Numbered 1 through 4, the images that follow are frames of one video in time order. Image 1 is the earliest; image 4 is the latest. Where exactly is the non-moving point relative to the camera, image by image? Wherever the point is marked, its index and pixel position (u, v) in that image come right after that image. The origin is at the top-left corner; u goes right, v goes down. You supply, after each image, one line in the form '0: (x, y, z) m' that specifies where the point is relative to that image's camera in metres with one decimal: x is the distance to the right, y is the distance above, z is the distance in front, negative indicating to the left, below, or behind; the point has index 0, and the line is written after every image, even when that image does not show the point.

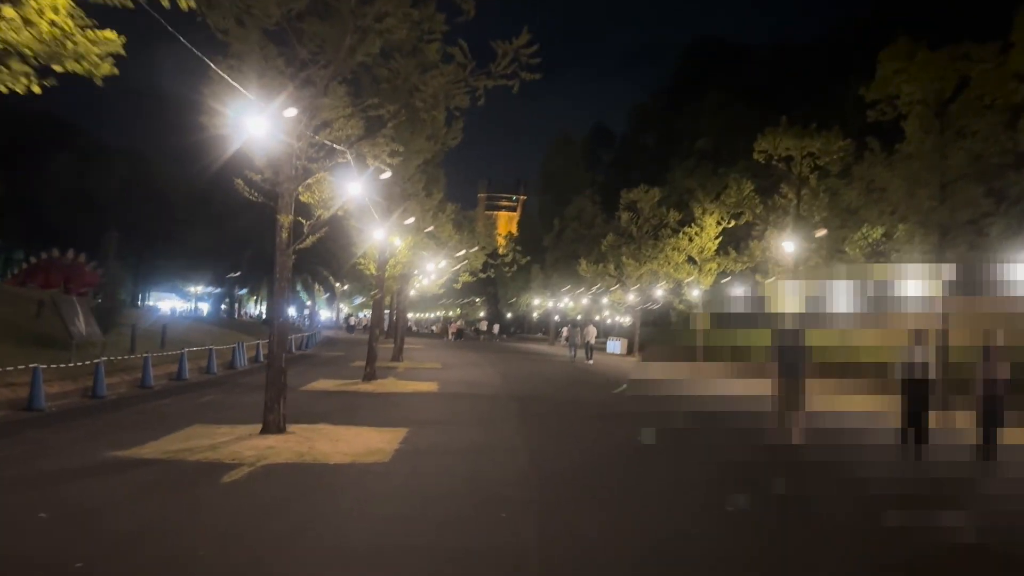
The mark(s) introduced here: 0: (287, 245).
0: (-3.3, +0.6, +12.2) m
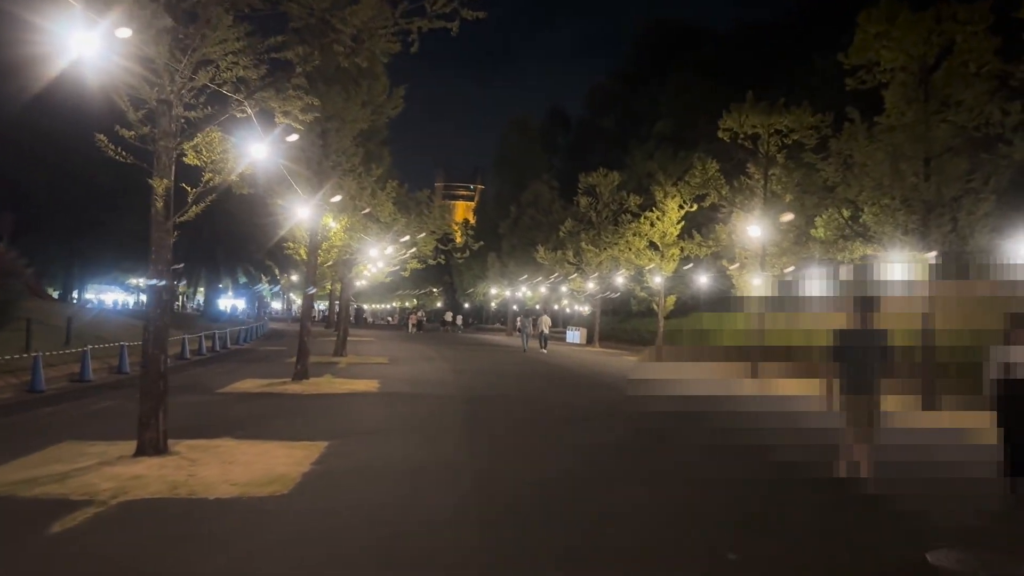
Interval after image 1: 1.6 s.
0: (-4.1, +0.8, +9.7) m
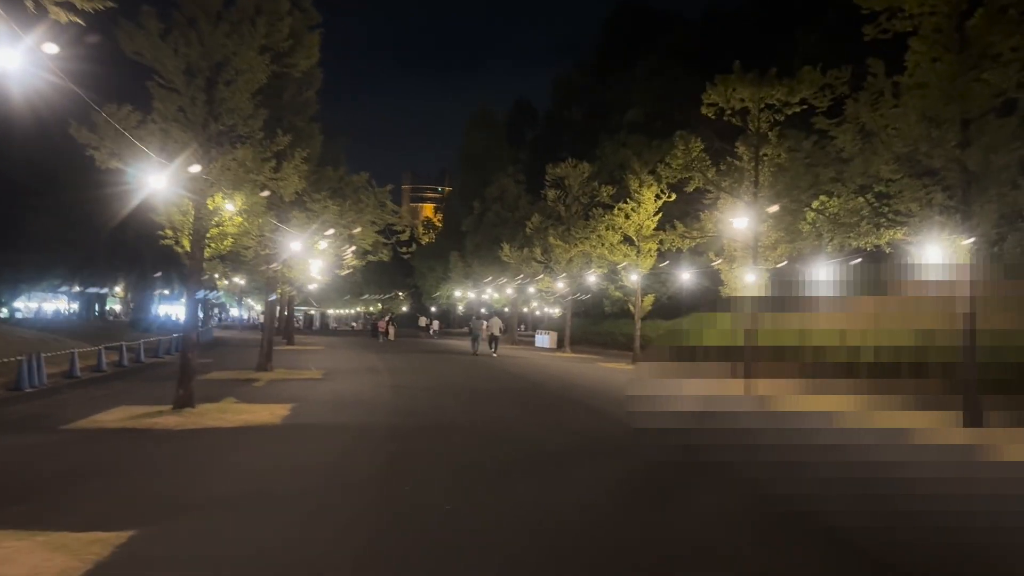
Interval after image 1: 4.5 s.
0: (-4.7, +0.9, +5.4) m
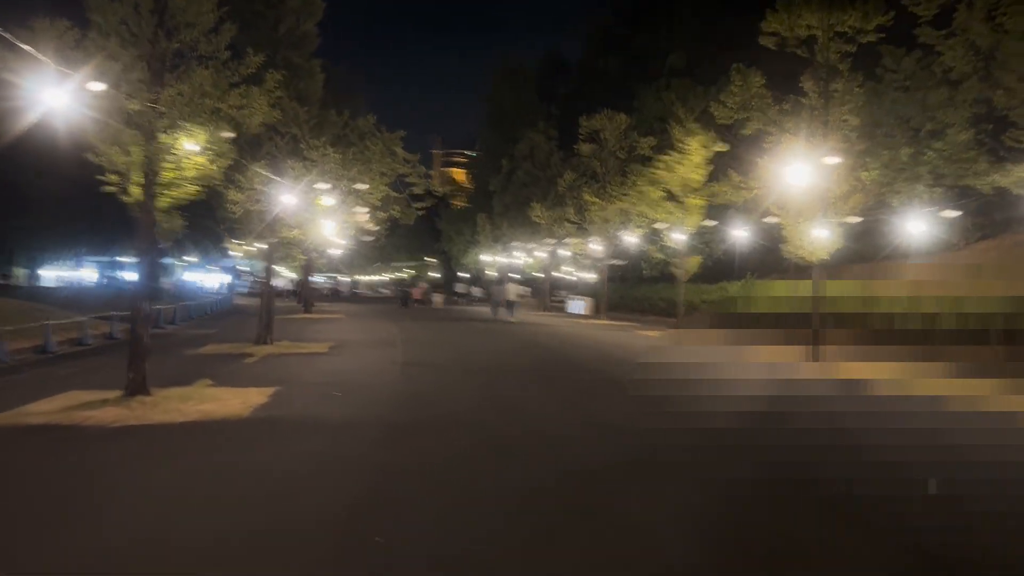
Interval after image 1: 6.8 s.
0: (-4.7, +1.1, +2.3) m
